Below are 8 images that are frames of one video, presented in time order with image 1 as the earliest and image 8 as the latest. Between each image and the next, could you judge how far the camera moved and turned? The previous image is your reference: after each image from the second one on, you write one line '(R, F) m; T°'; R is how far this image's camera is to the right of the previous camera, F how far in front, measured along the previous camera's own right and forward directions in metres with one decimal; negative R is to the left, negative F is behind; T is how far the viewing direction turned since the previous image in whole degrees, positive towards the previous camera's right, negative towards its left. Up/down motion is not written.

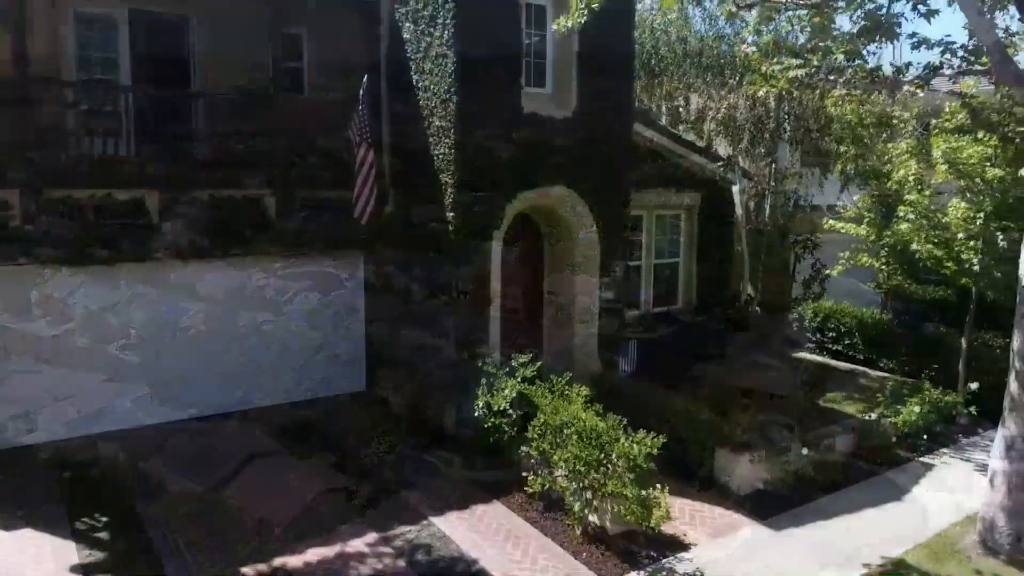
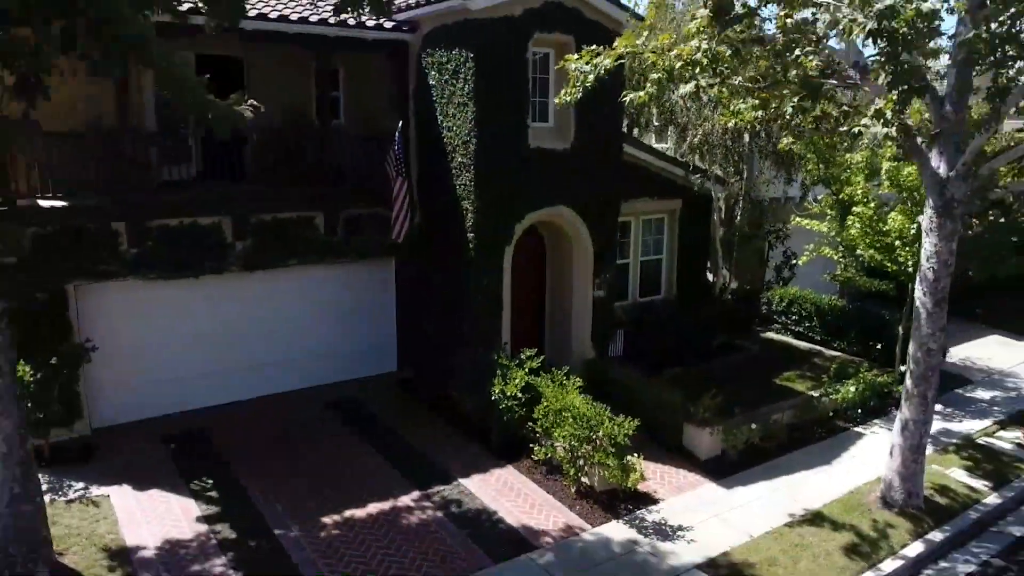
(-0.1, -1.7) m; 0°
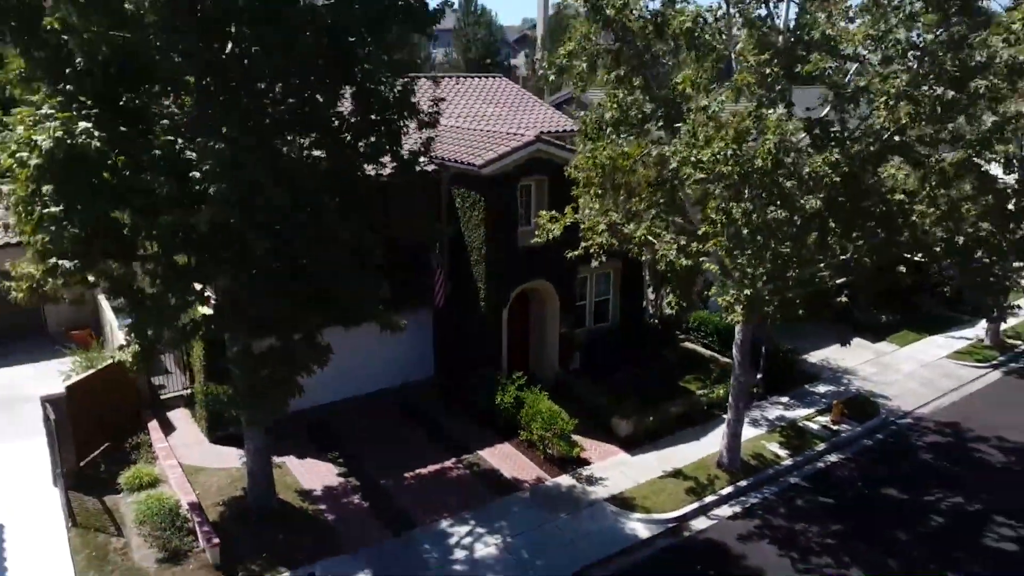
(+0.1, -6.0) m; 0°
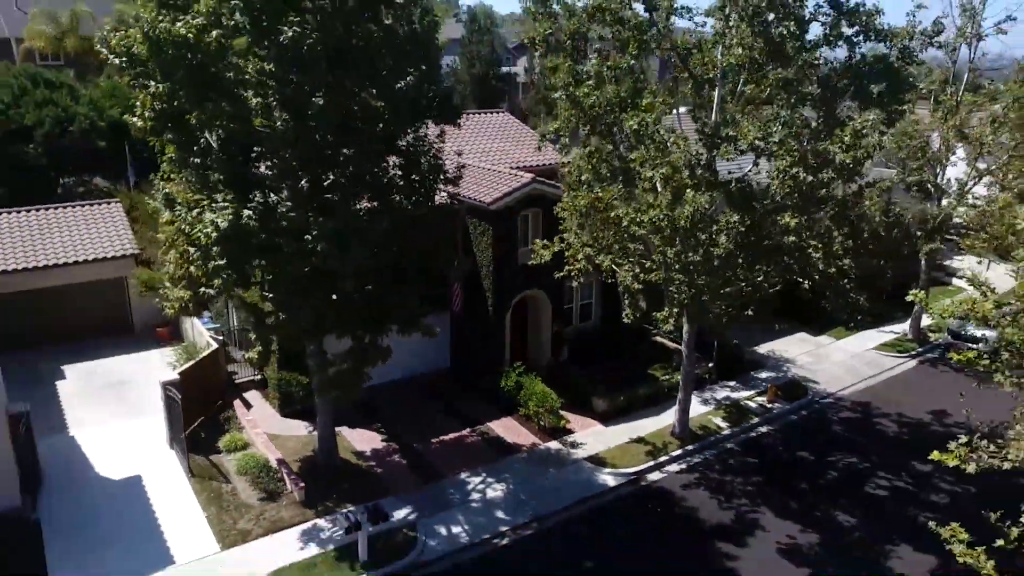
(0.0, -4.3) m; 0°
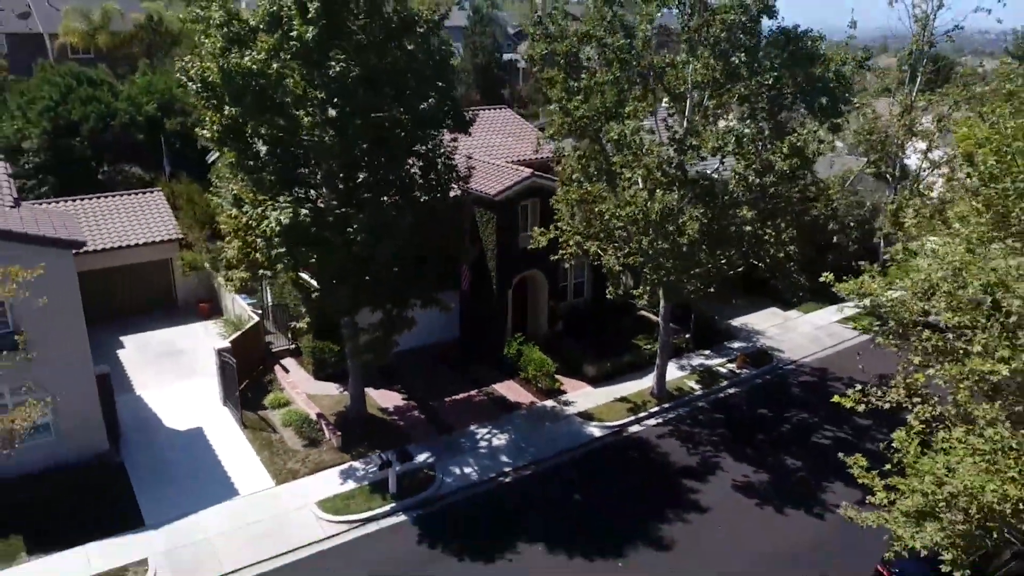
(0.0, -3.0) m; 0°
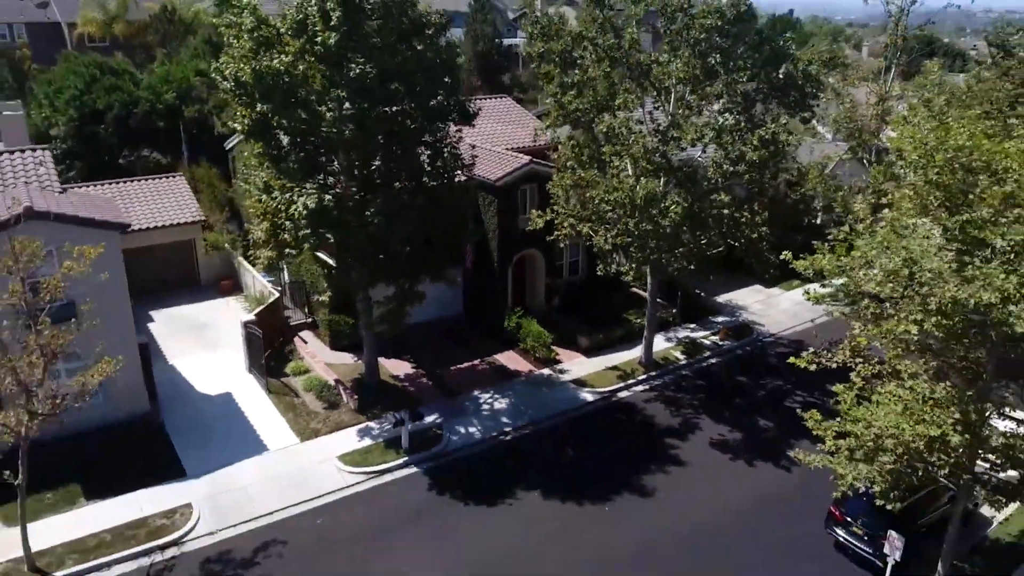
(0.0, -1.9) m; 0°
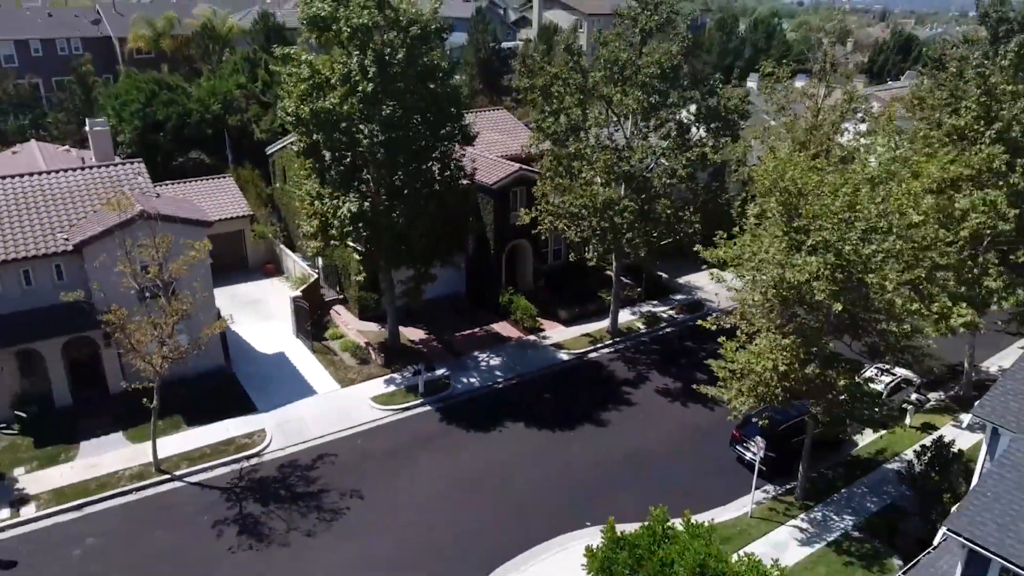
(+0.4, -5.8) m; 0°
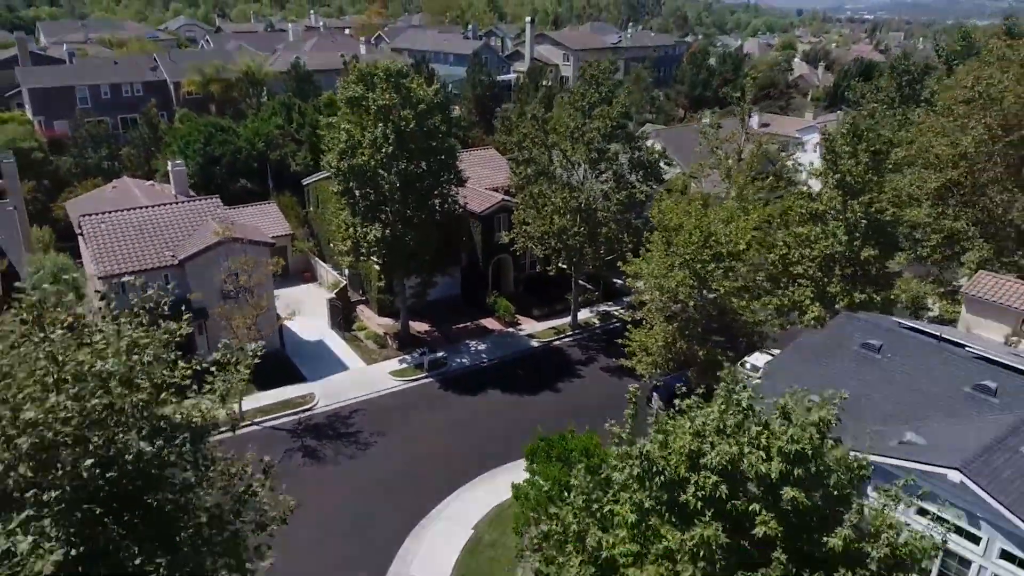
(+1.0, -8.9) m; 0°
